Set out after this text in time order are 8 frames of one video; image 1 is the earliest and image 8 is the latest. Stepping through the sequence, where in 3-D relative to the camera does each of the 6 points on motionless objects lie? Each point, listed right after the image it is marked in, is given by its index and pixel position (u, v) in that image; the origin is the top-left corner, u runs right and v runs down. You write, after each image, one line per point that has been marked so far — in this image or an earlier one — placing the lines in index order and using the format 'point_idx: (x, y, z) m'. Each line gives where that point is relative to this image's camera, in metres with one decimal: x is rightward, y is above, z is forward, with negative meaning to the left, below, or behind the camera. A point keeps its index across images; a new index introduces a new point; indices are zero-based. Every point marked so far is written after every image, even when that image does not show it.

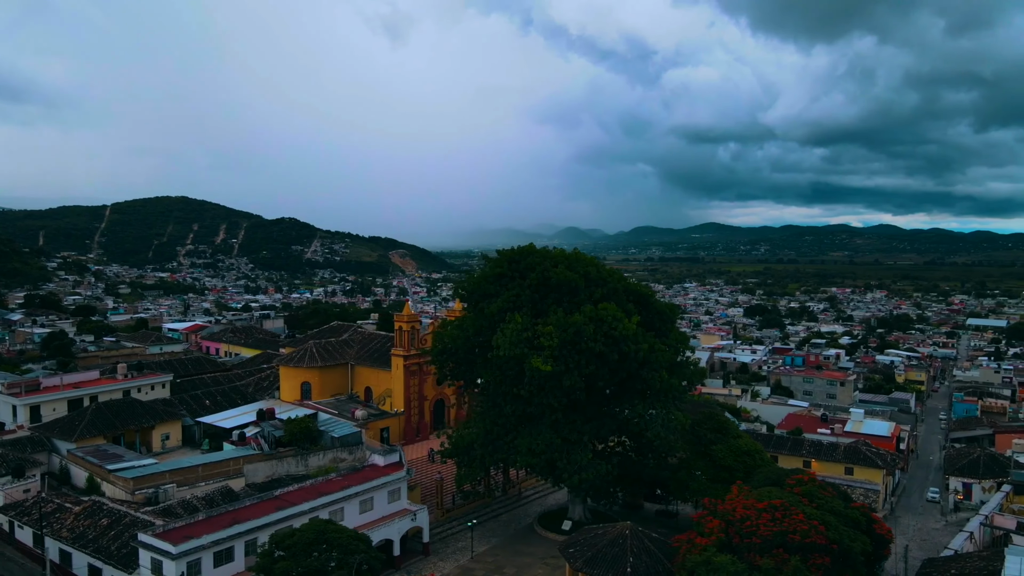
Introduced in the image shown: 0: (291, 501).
0: (-5.0, -4.9, +16.7) m
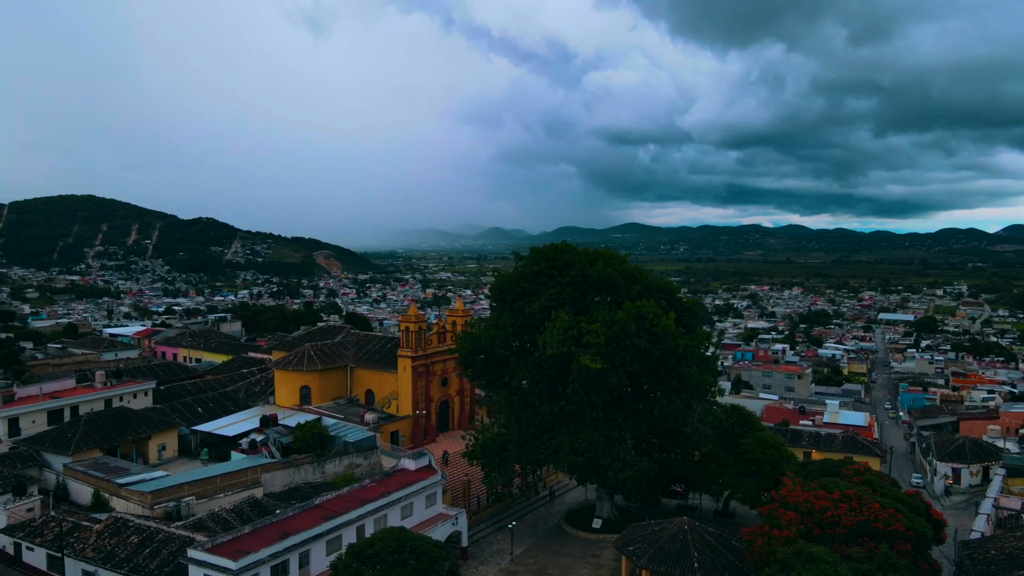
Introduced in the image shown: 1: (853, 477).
0: (-3.9, -4.9, +16.0) m
1: (+6.9, -3.8, +14.7) m
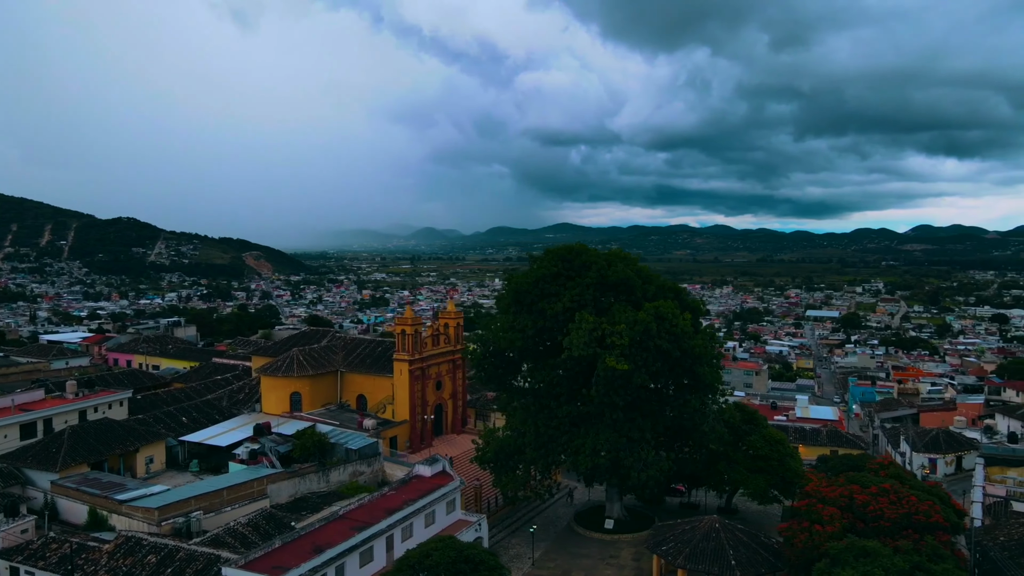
0: (-3.2, -5.0, +15.5) m
1: (+7.7, -3.8, +15.1) m
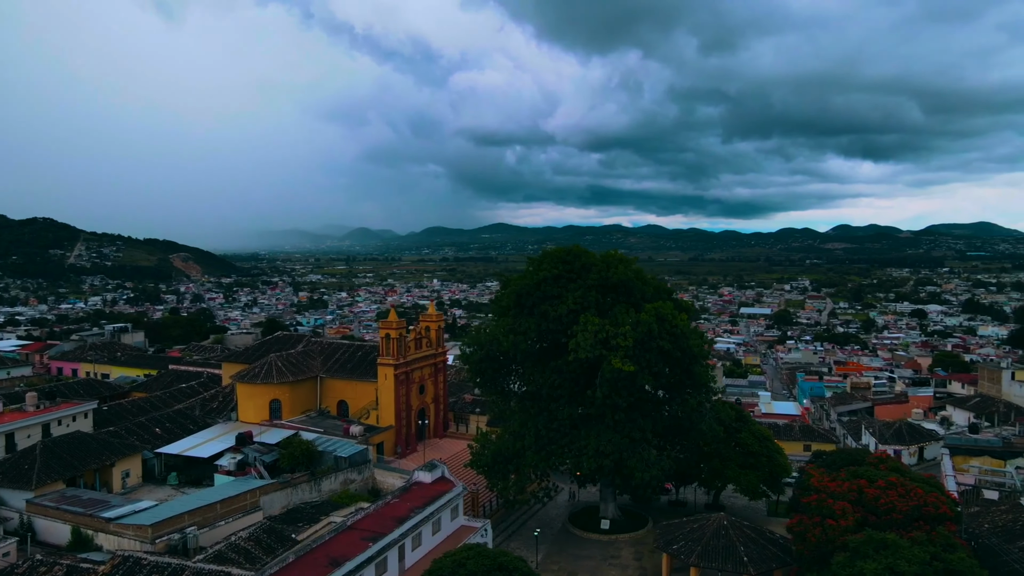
0: (-2.9, -5.0, +15.1) m
1: (+7.9, -3.8, +15.7) m
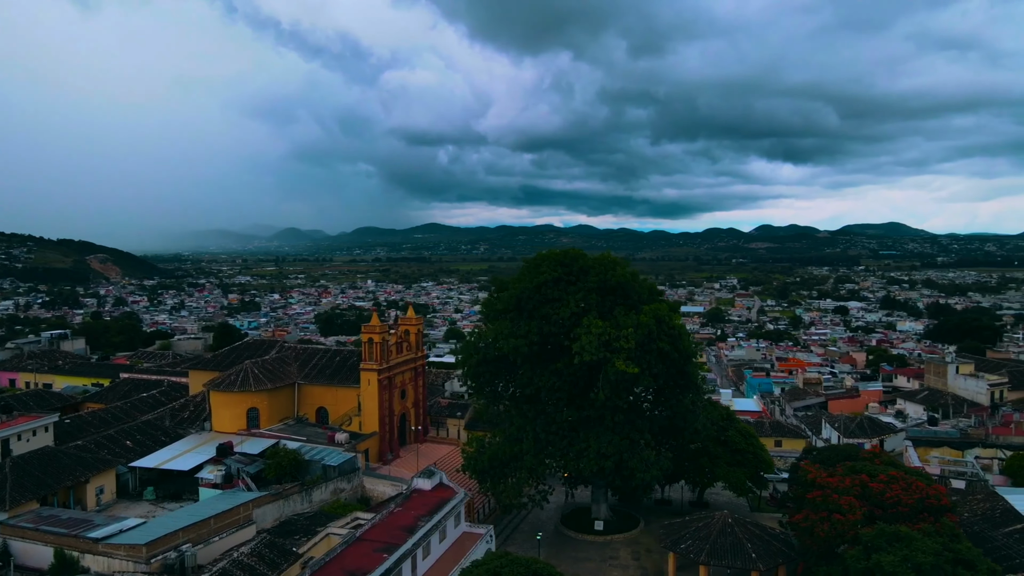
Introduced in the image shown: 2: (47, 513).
0: (-2.6, -5.1, +14.8) m
1: (+8.1, -3.8, +16.3) m
2: (-10.6, -5.1, +16.5) m
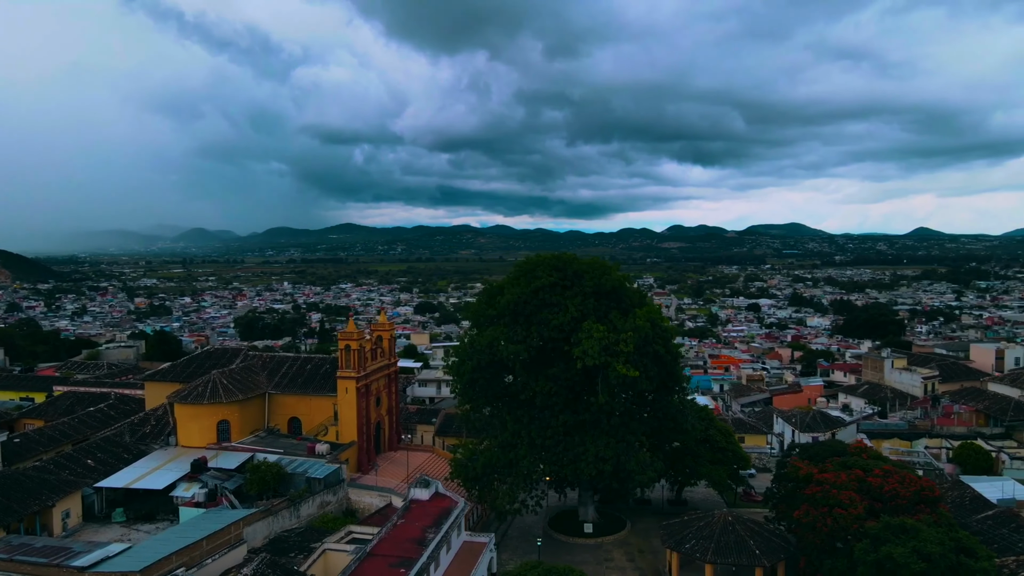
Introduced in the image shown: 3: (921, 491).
0: (-2.3, -5.3, +14.4) m
1: (+8.2, -3.9, +17.0) m
2: (-10.4, -5.3, +15.2) m
3: (+8.3, -4.1, +14.8) m
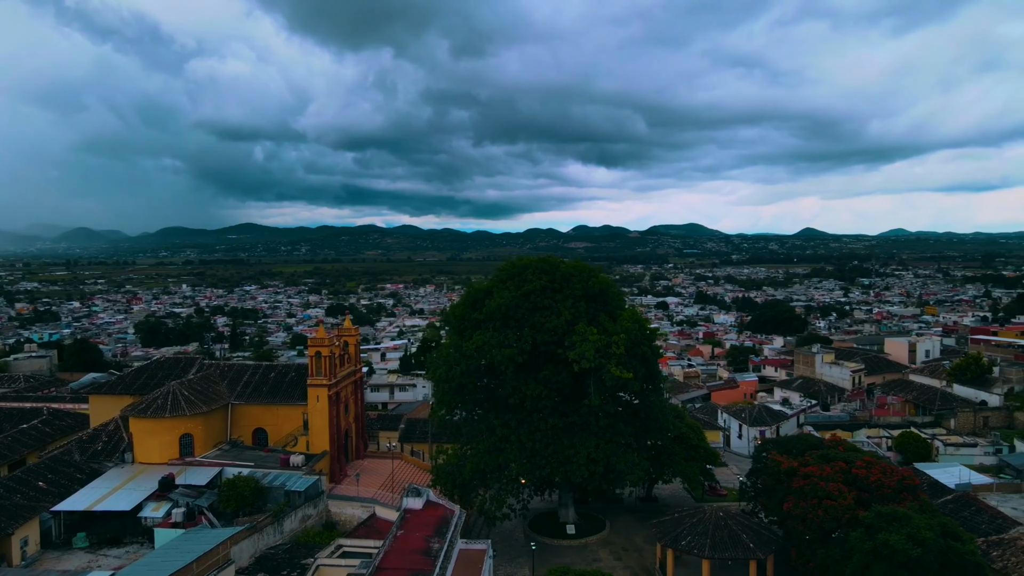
0: (-2.0, -5.4, +14.0) m
1: (+8.0, -3.9, +17.9) m
2: (-10.2, -5.5, +13.9) m
3: (+8.4, -4.2, +15.8) m
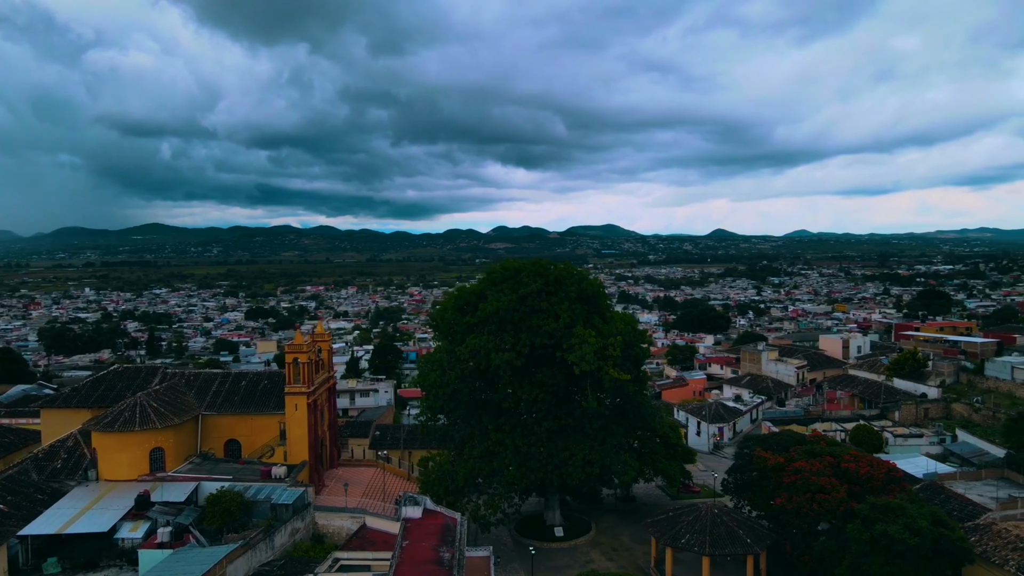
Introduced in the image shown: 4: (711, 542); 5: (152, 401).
0: (-1.7, -5.5, +13.7) m
1: (+7.9, -3.9, +18.7) m
2: (-9.8, -5.7, +12.7) m
3: (+8.5, -4.2, +16.6) m
4: (+4.5, -5.8, +16.7) m
5: (-9.9, -3.1, +20.0) m
